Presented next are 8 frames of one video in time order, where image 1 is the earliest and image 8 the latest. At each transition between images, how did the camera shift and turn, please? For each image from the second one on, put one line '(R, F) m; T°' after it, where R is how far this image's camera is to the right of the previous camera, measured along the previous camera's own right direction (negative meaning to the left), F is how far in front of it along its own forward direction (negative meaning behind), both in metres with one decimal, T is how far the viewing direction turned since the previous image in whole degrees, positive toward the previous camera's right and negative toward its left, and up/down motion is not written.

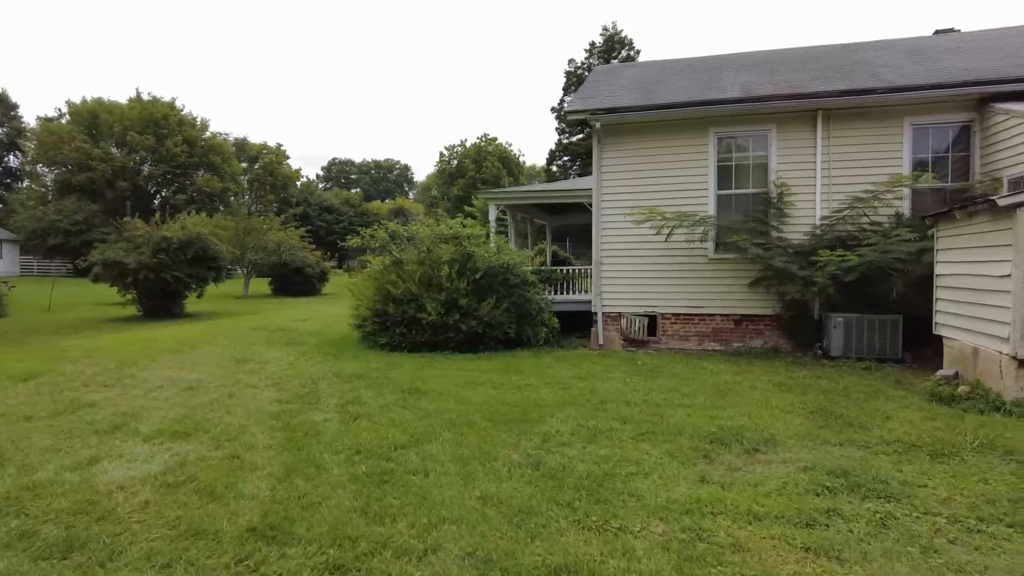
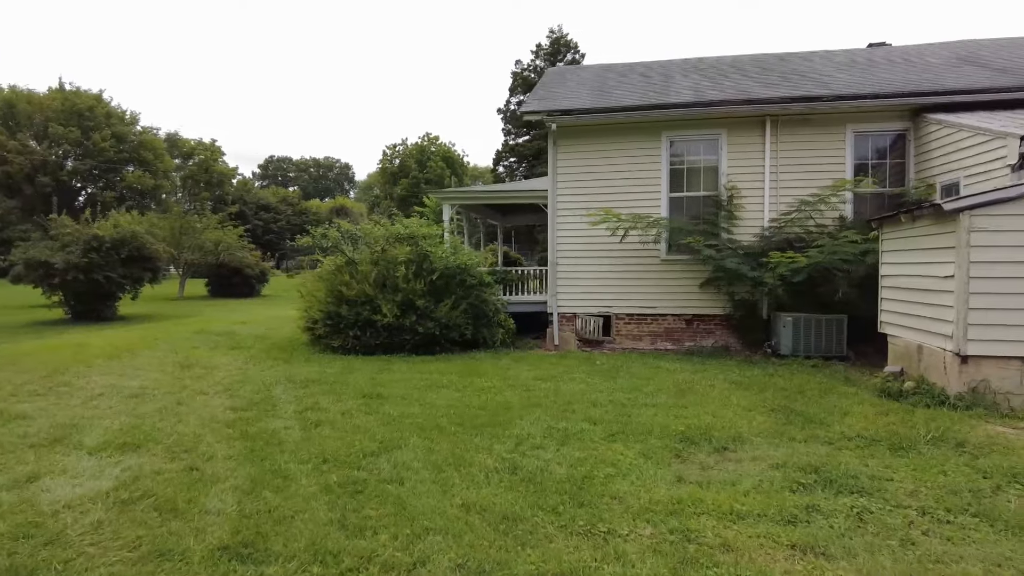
(-0.2, +0.1) m; +5°
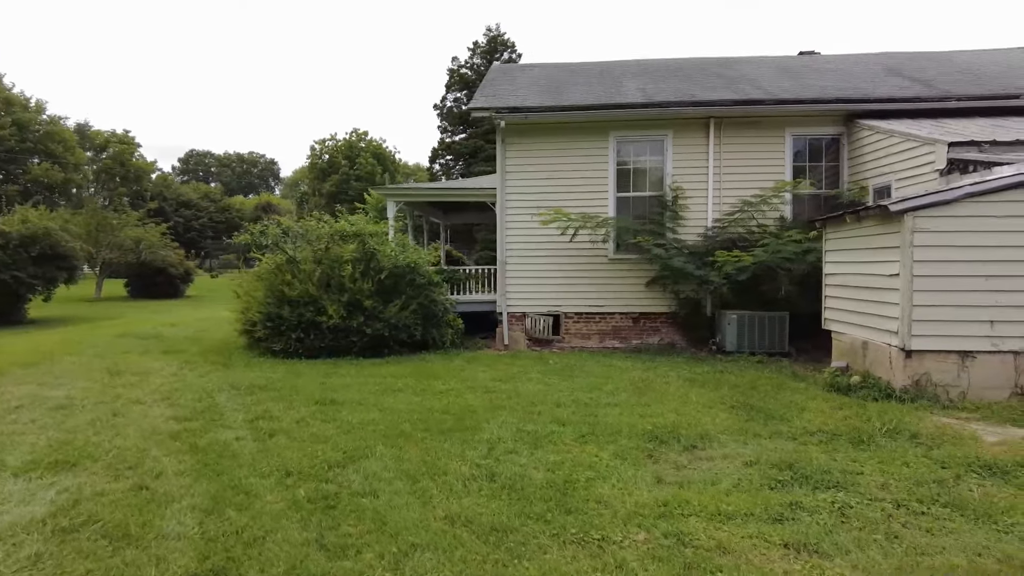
(-0.3, +0.2) m; +6°
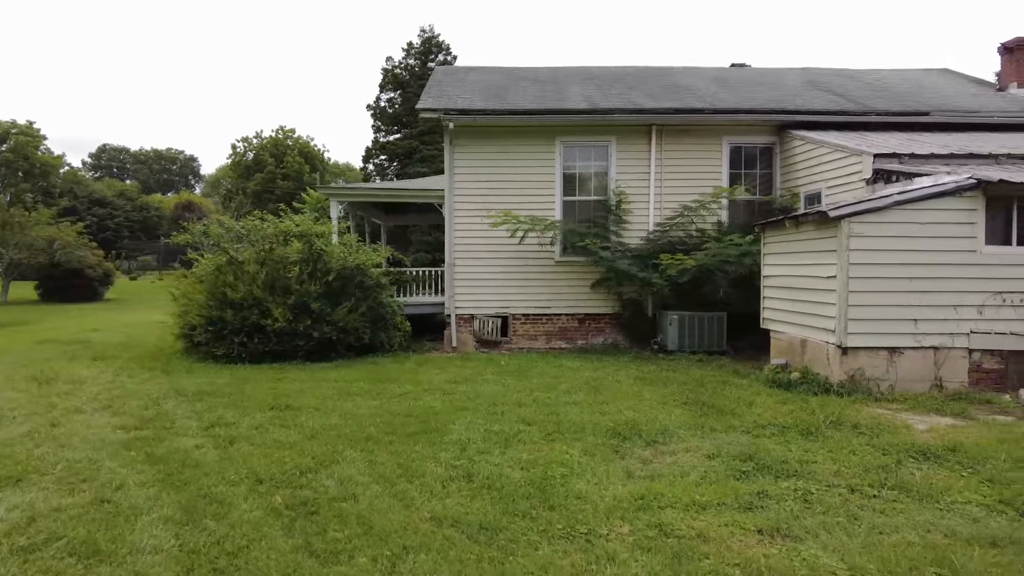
(-0.3, 0.0) m; +6°
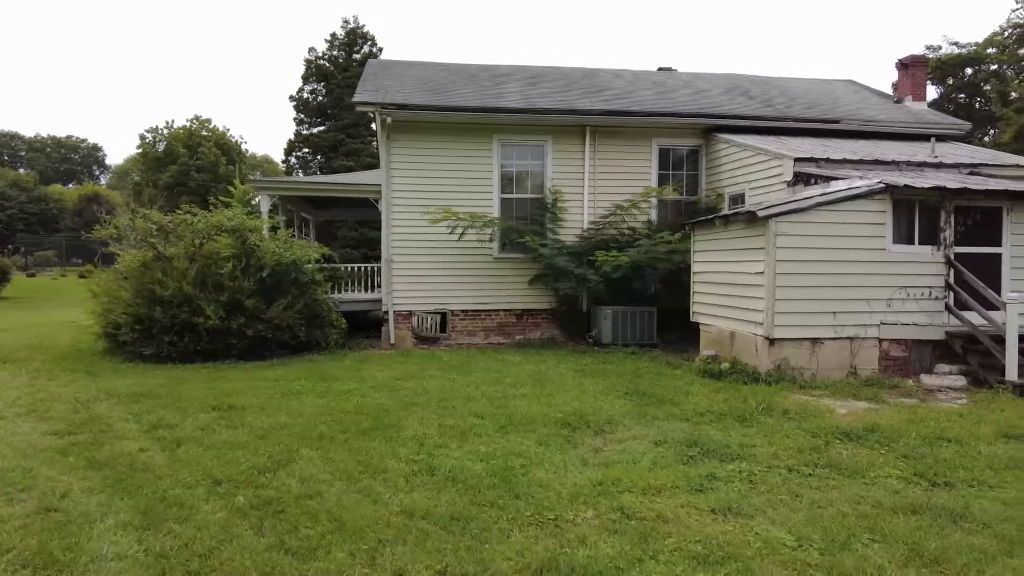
(-0.3, -0.1) m; +7°
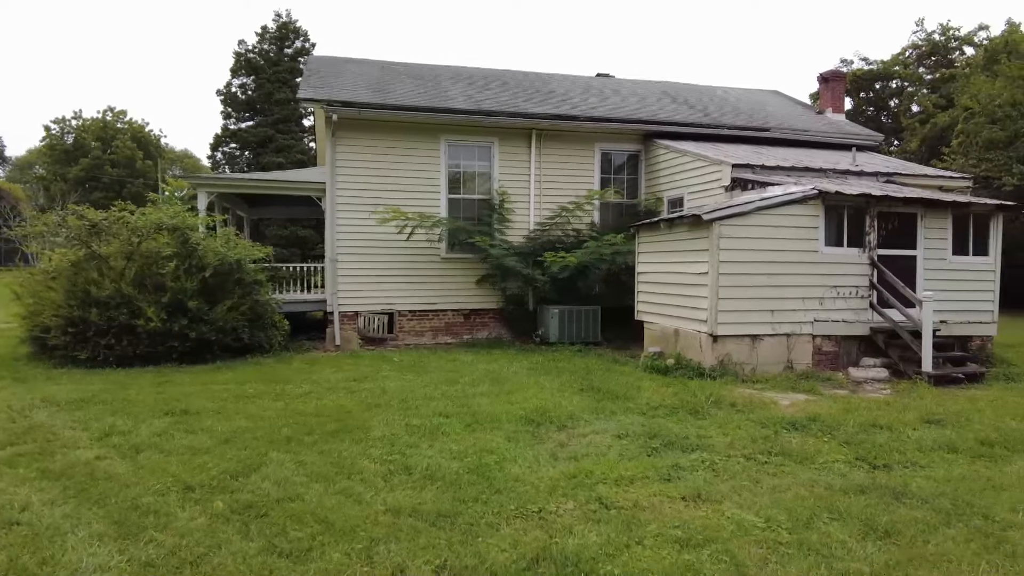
(-0.3, -0.1) m; +6°
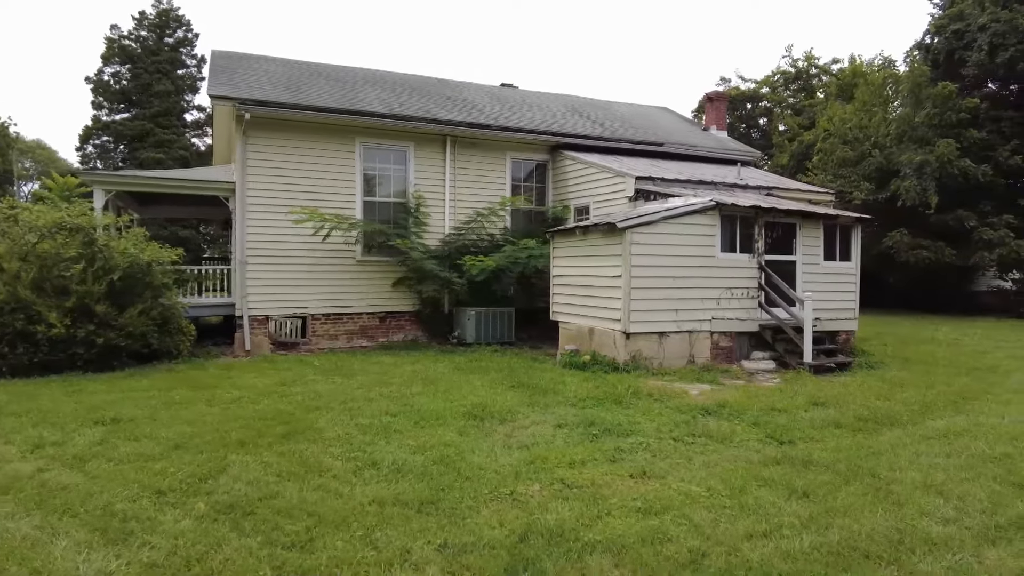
(-0.6, -0.3) m; +10°
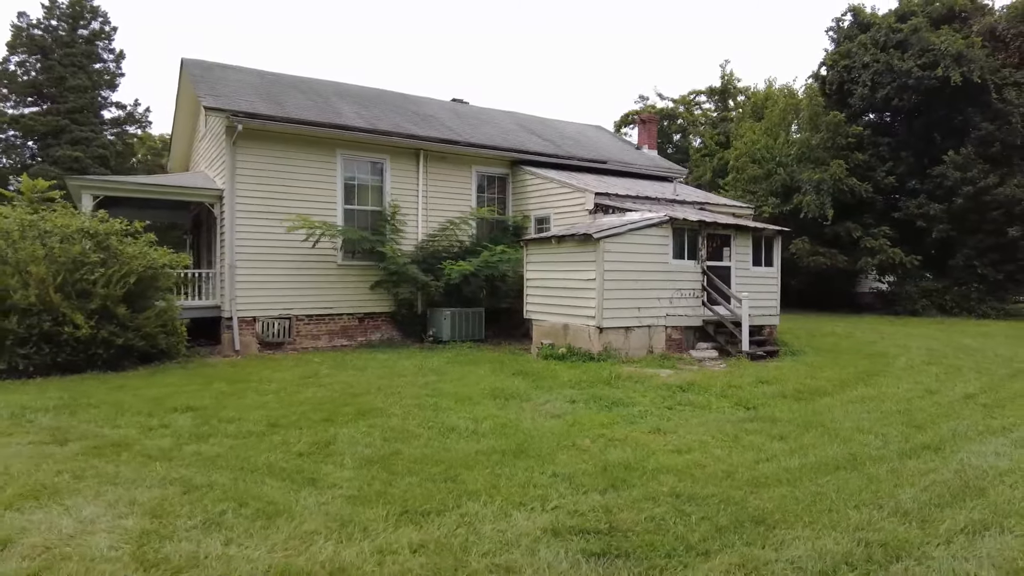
(-1.3, -1.2) m; +8°
